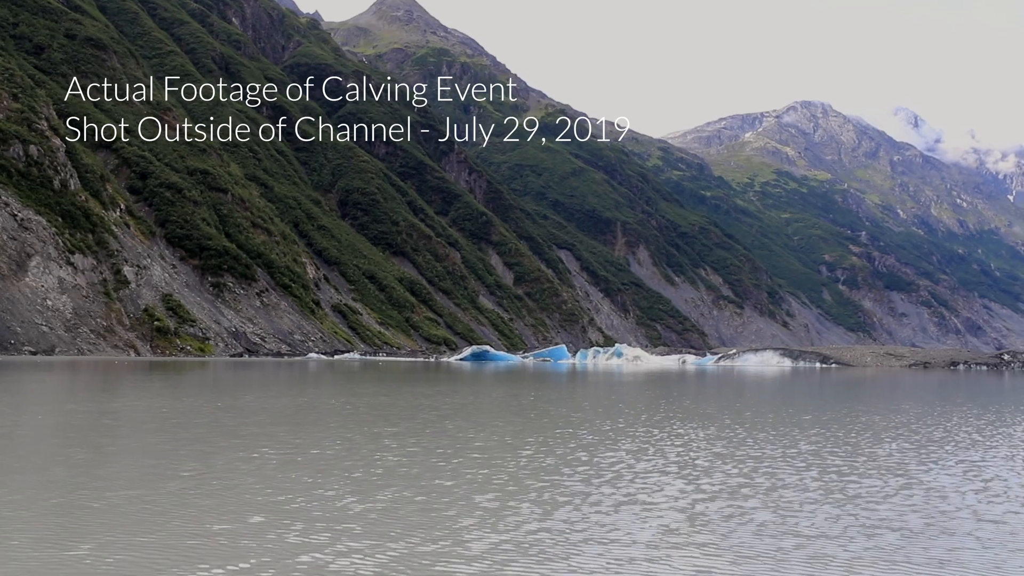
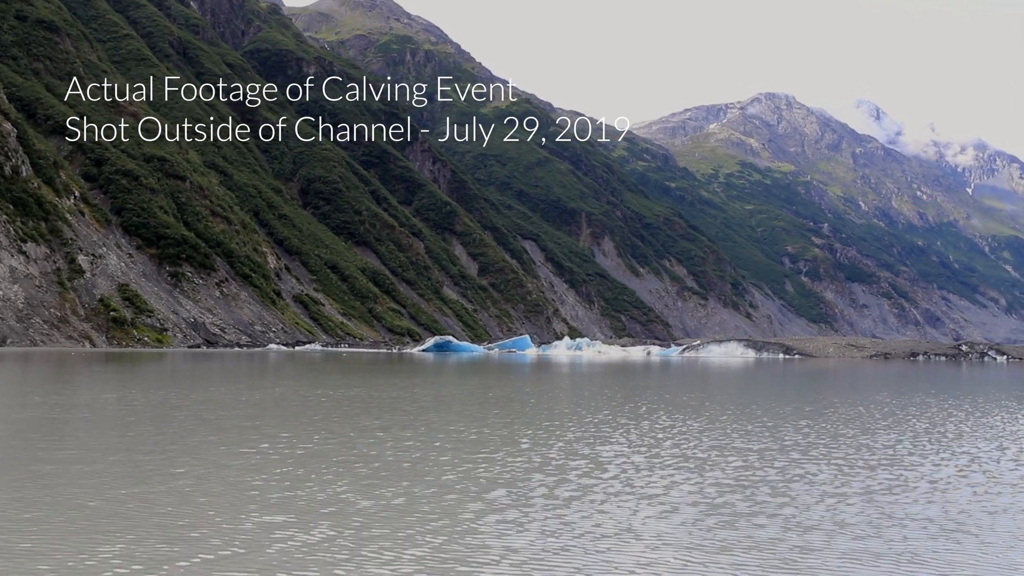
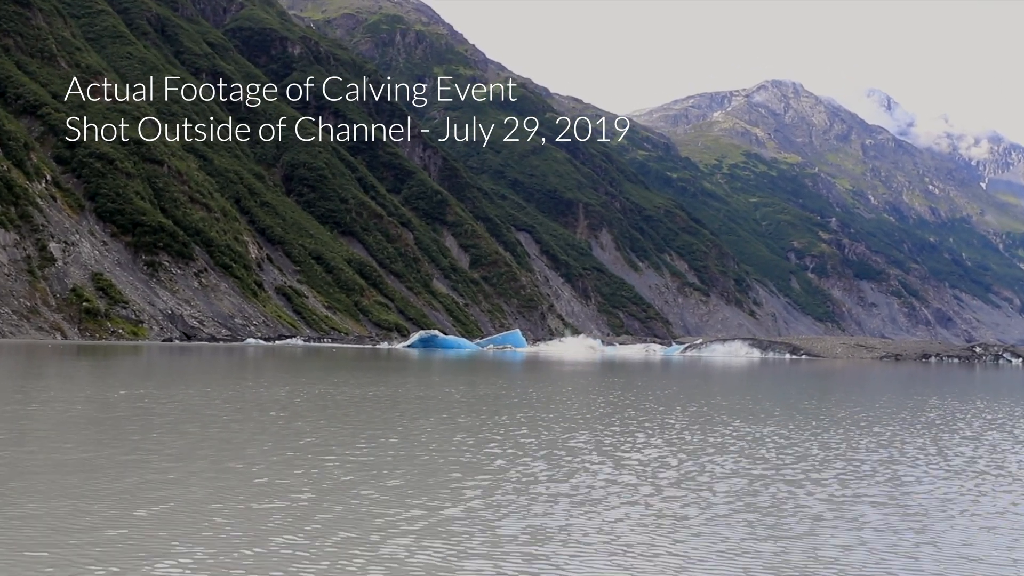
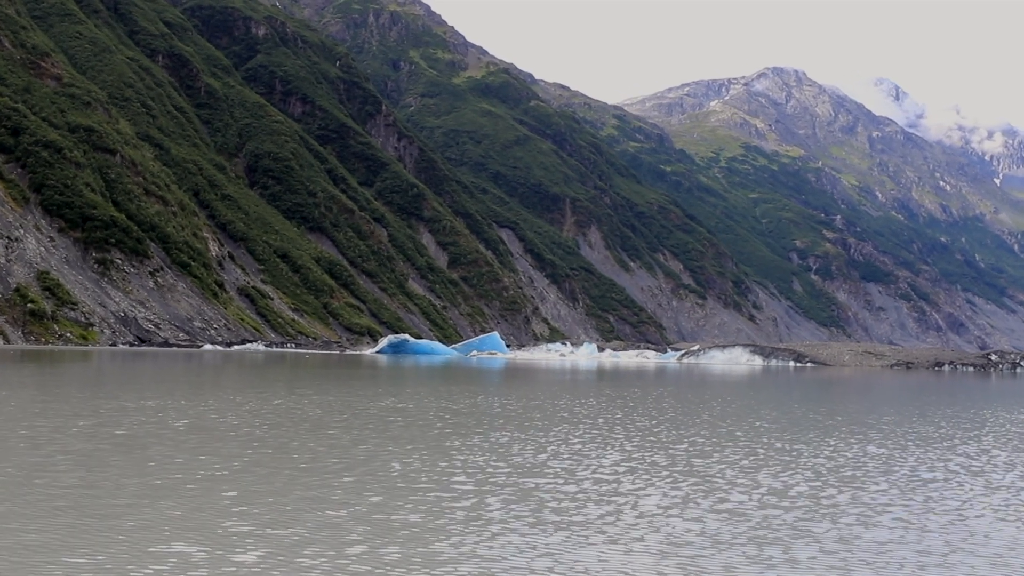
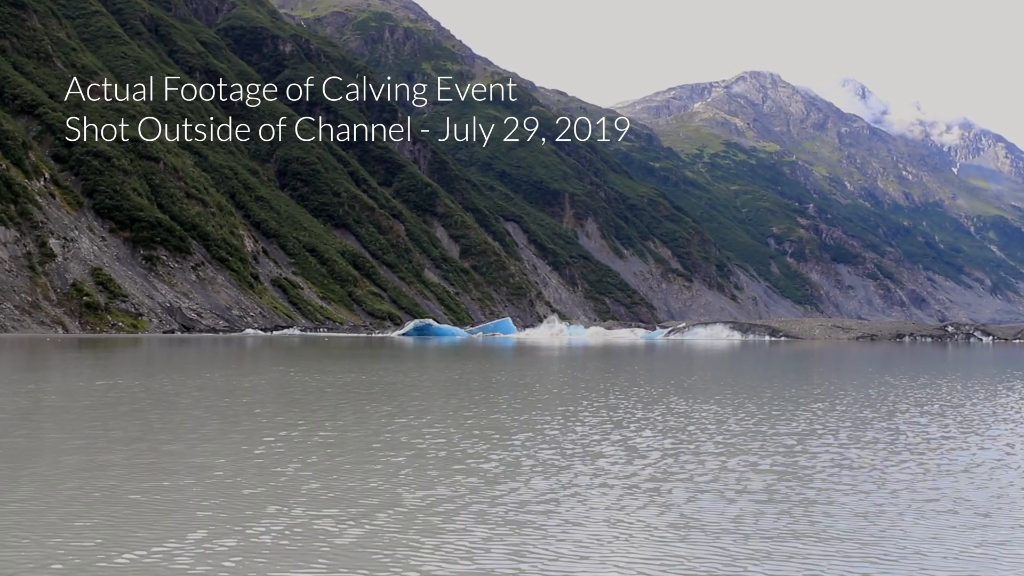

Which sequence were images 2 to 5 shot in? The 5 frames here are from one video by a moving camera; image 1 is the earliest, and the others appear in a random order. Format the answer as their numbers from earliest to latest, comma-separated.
2, 5, 3, 4
